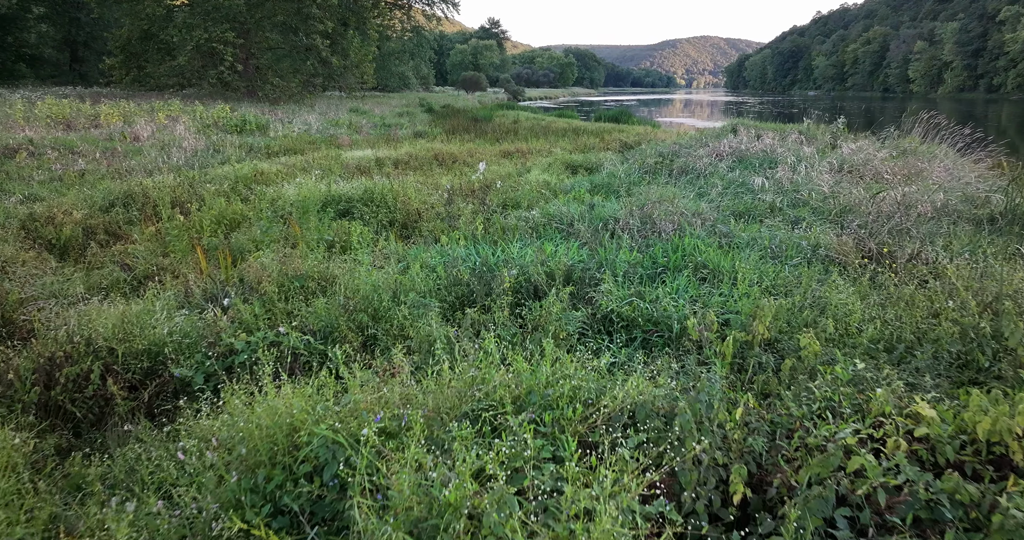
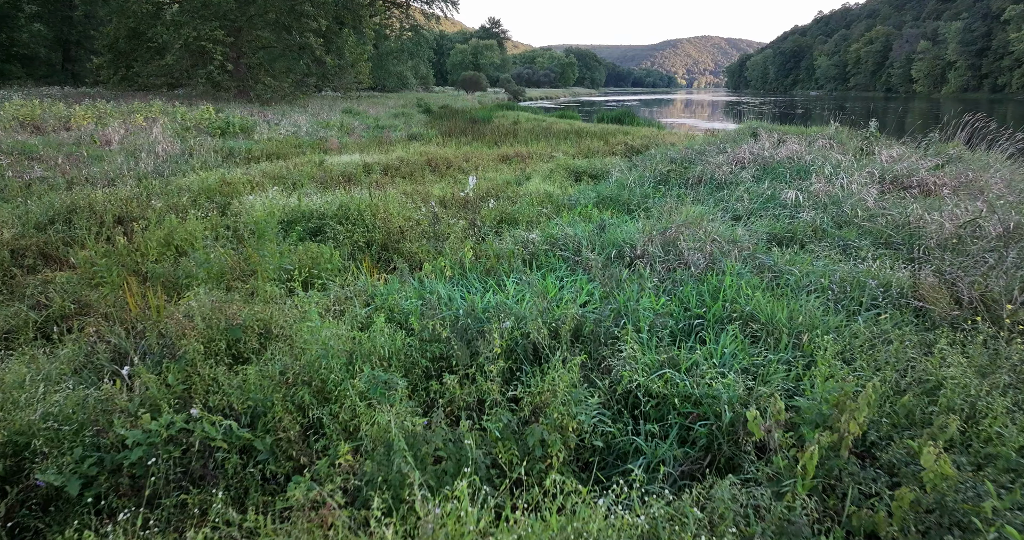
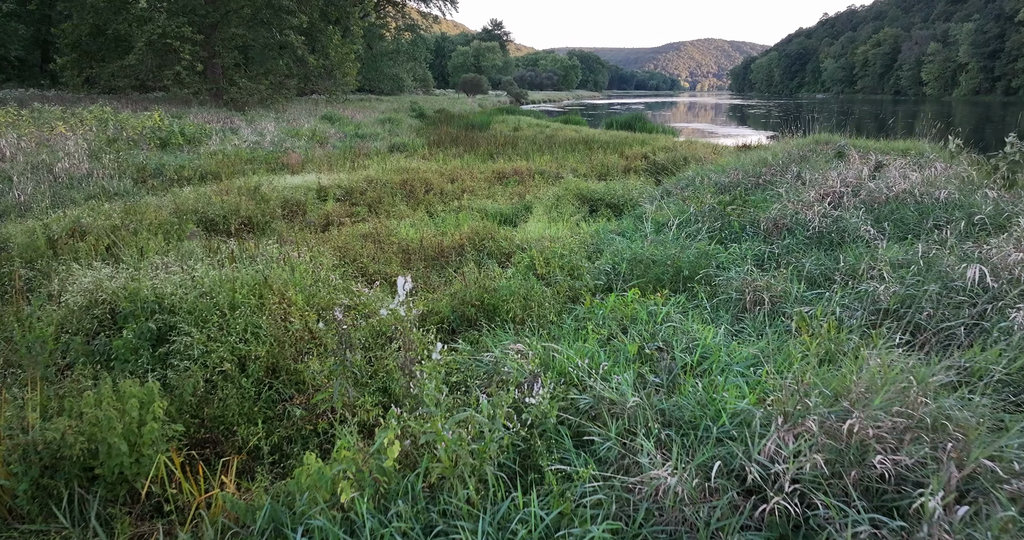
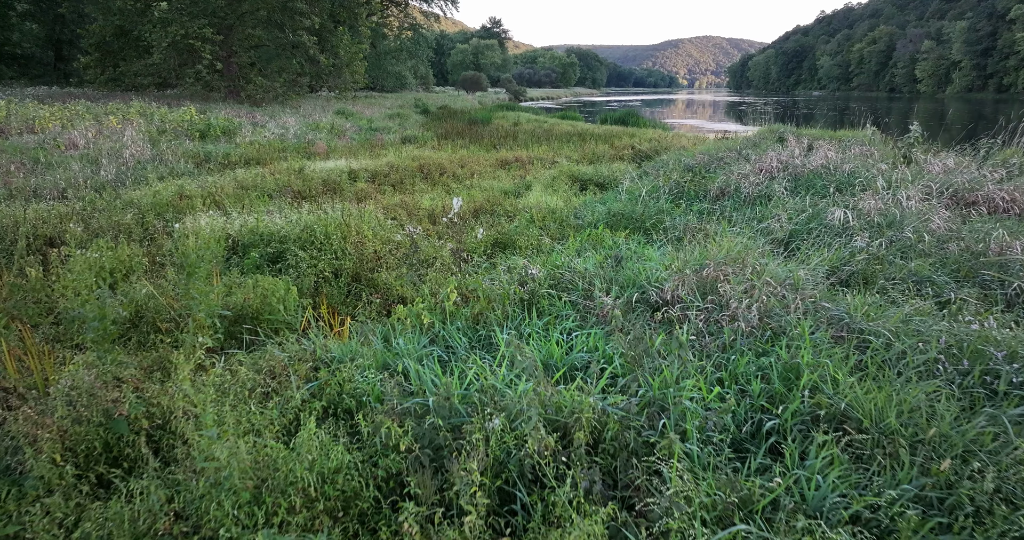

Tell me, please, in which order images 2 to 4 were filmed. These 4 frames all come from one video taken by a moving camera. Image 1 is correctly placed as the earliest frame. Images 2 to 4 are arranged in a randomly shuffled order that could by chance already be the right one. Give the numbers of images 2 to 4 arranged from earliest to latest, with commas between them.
2, 4, 3
